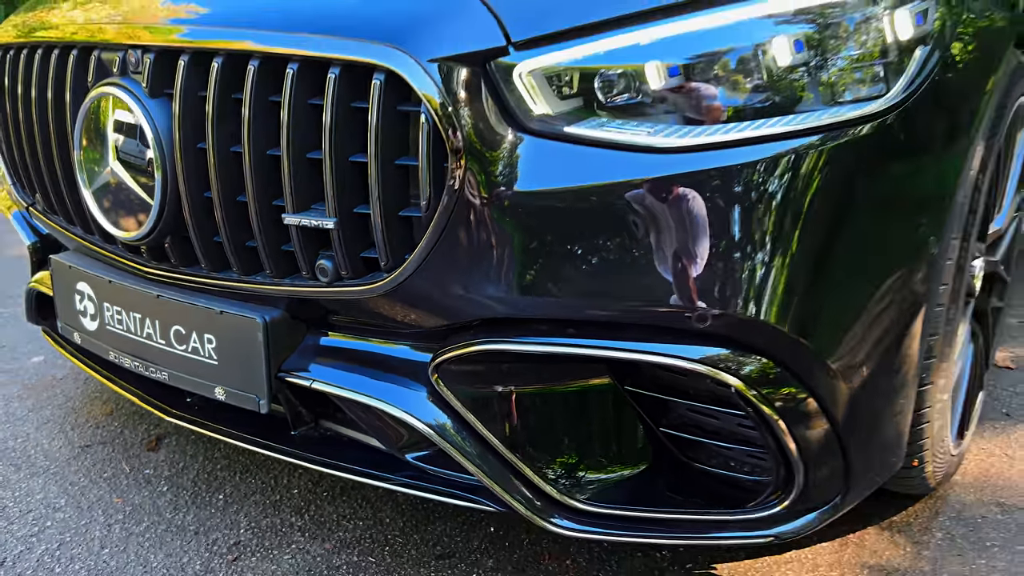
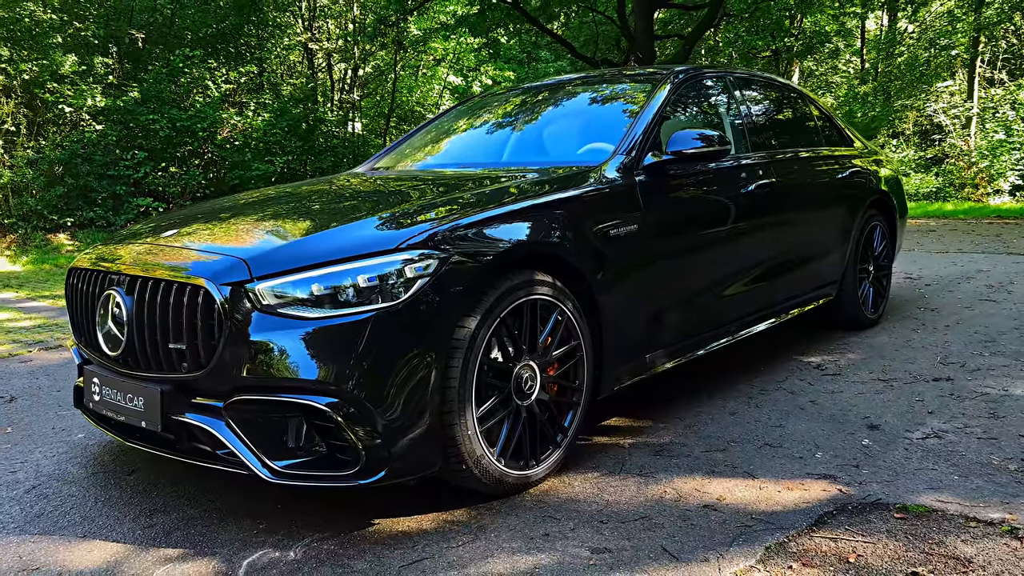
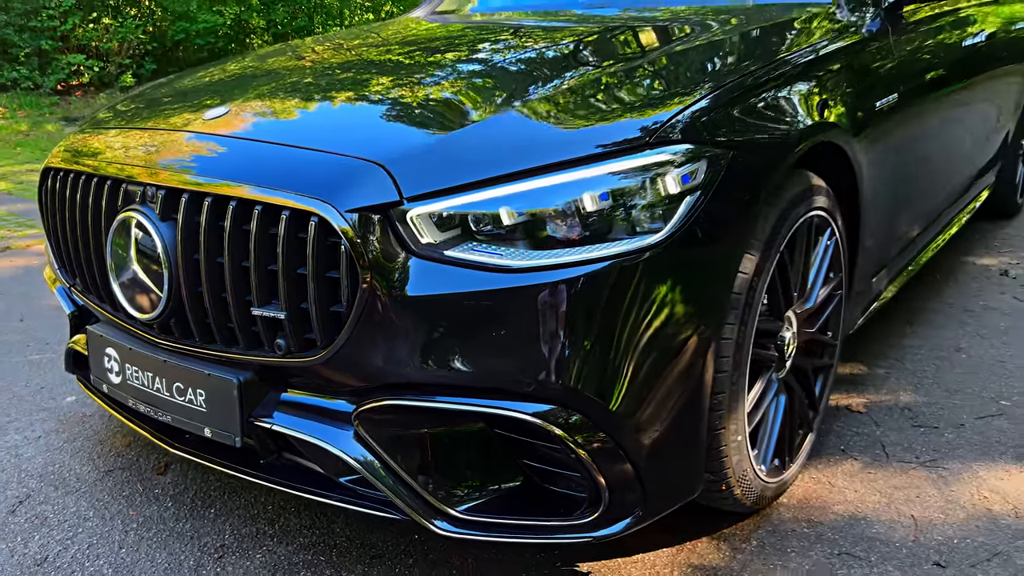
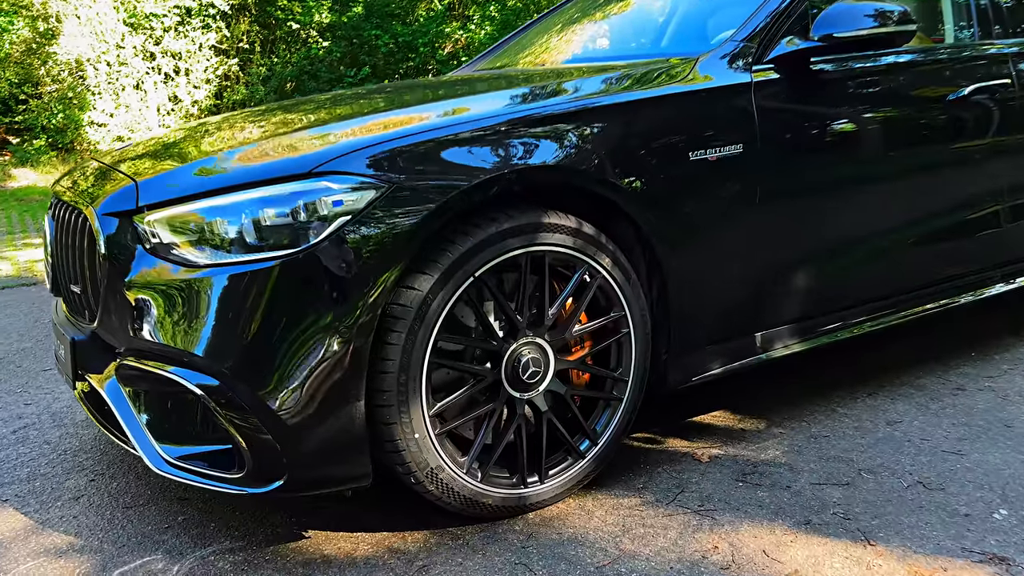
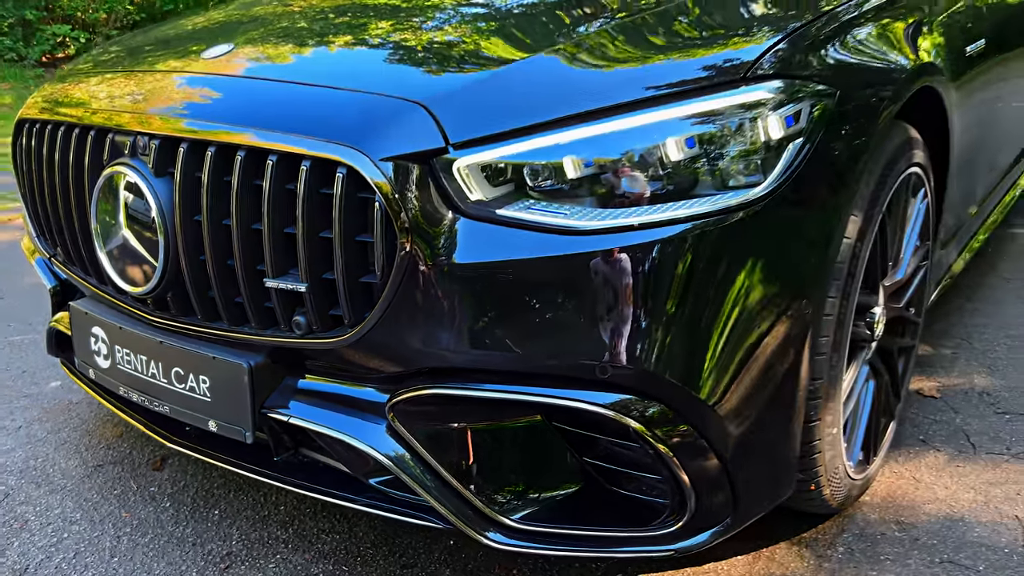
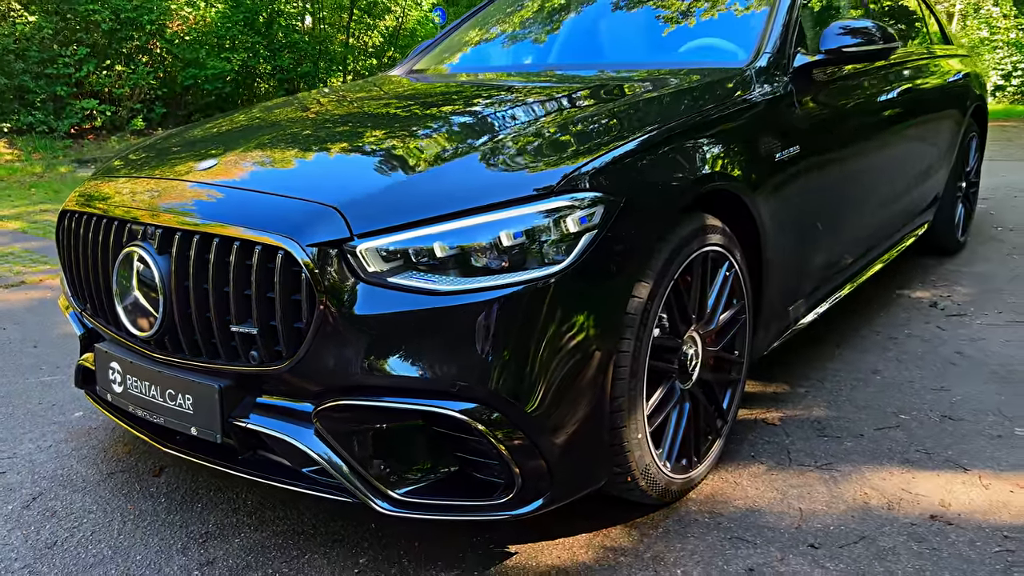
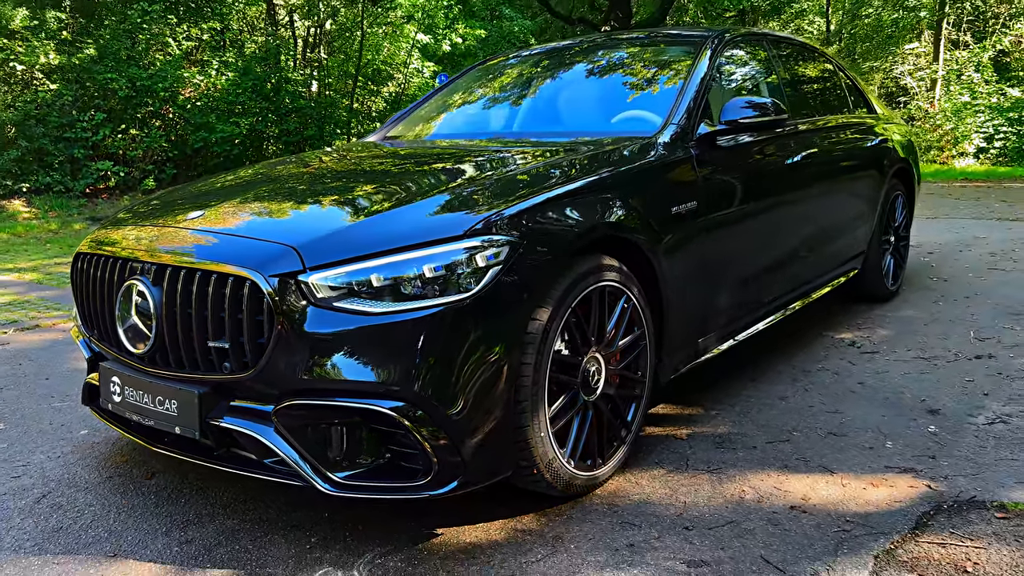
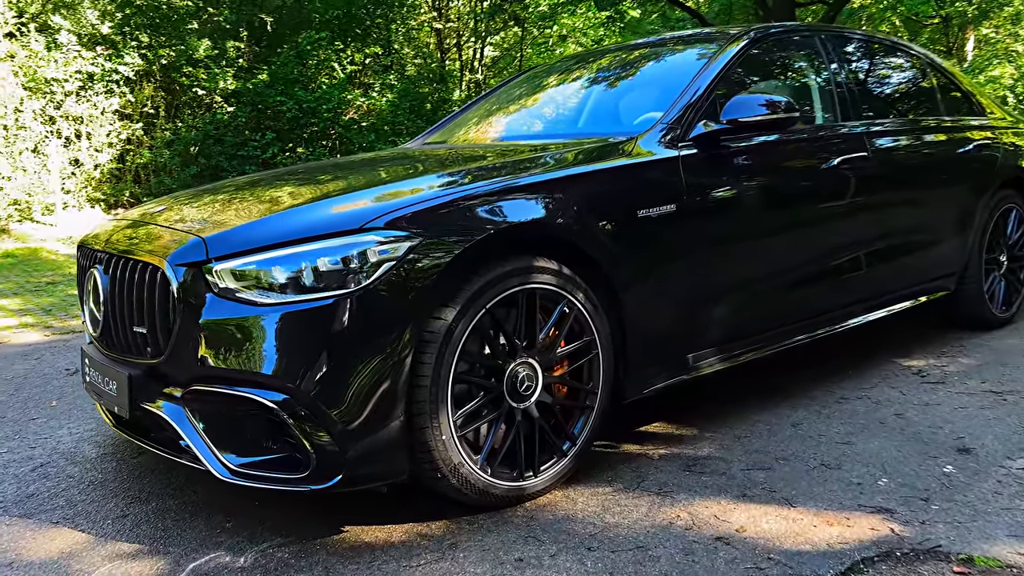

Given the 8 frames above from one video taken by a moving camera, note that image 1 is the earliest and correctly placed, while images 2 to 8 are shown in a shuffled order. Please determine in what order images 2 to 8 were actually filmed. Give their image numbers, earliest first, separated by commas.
5, 3, 6, 7, 2, 8, 4
